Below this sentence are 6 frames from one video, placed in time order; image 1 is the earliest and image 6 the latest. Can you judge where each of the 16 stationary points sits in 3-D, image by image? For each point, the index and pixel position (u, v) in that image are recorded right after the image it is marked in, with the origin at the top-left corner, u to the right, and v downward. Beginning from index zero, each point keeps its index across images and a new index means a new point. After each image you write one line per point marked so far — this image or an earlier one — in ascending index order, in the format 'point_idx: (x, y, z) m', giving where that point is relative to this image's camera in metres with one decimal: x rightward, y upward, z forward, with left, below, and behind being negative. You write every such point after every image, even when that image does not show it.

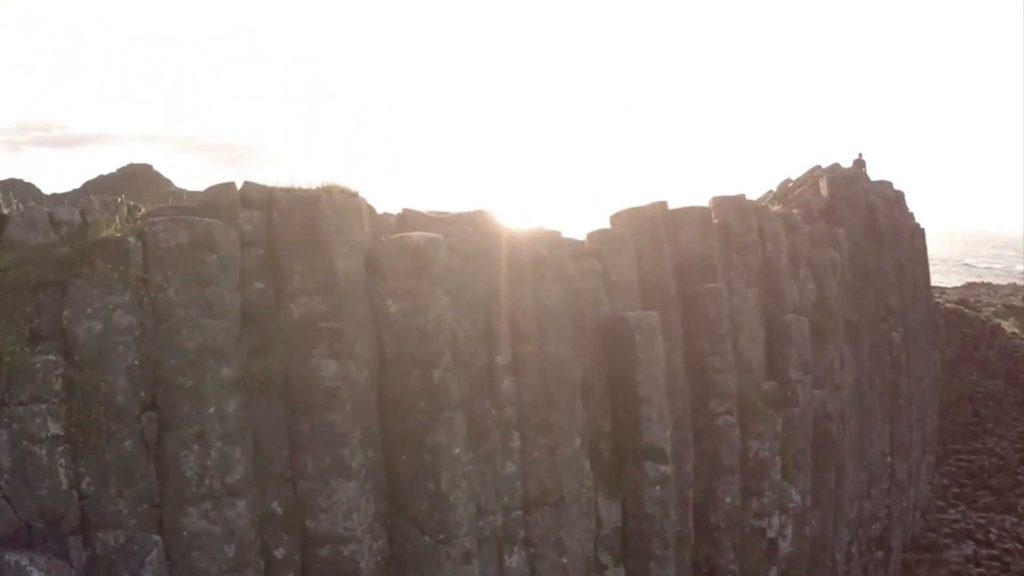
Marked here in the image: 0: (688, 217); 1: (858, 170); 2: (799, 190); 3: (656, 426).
0: (+1.8, +0.7, +8.0) m
1: (+6.9, +2.4, +15.8) m
2: (+5.1, +1.8, +14.2) m
3: (+1.2, -1.2, +6.9) m
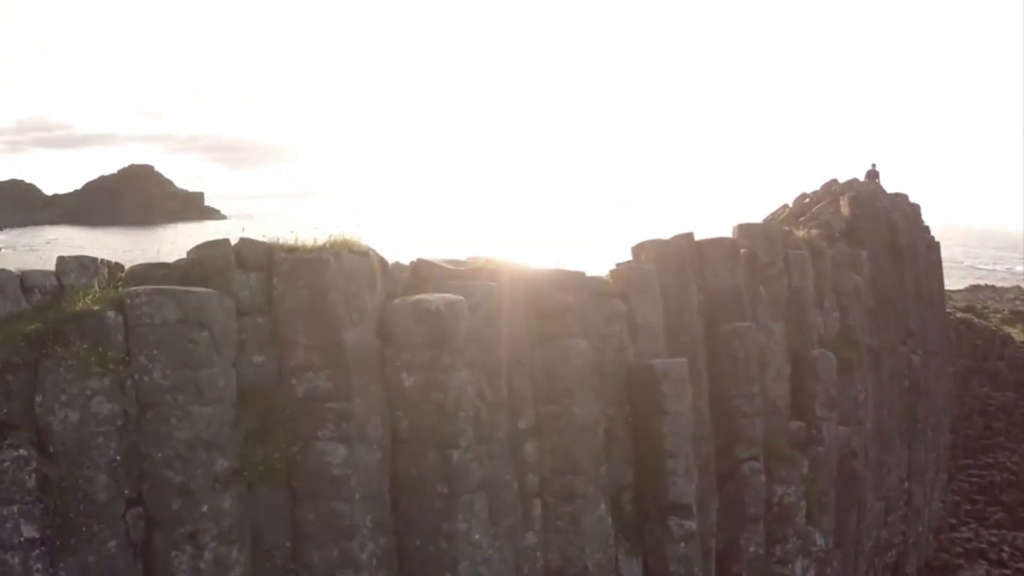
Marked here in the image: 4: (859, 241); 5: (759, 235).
0: (+2.0, +0.4, +7.6) m
1: (+7.0, +2.0, +15.3) m
2: (+5.3, +1.4, +13.7) m
3: (+1.4, -1.6, +6.5) m
4: (+5.5, +0.8, +12.5) m
5: (+2.7, +0.6, +8.6) m
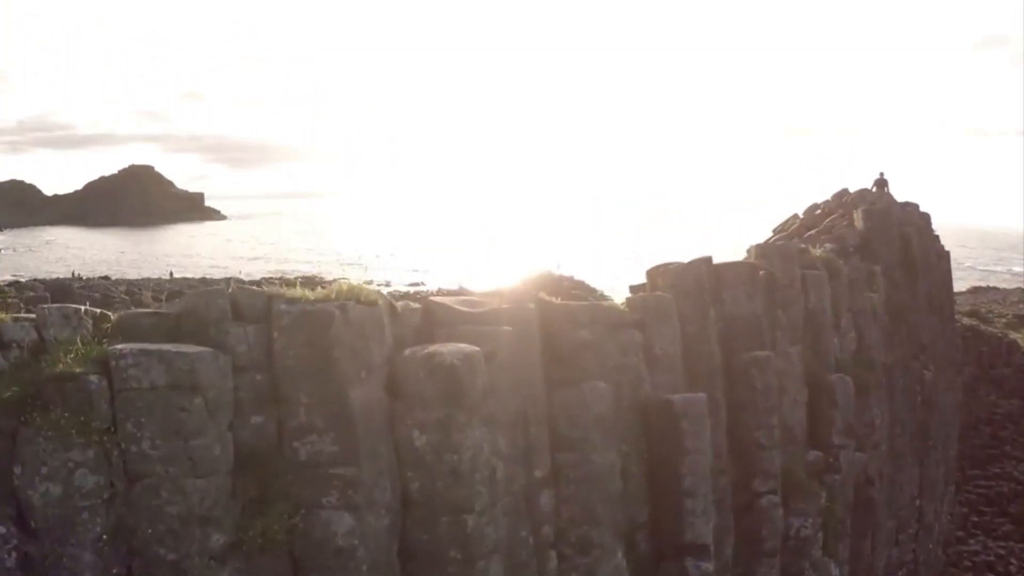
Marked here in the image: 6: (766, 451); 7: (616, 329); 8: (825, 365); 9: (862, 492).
0: (+2.1, +0.1, +7.3) m
1: (+7.1, +1.7, +15.0) m
2: (+5.4, +1.2, +13.4) m
3: (+1.5, -1.8, +6.2) m
4: (+5.6, +0.5, +12.2) m
5: (+2.8, +0.3, +8.3) m
6: (+2.3, -1.5, +7.2) m
7: (+0.8, -0.3, +6.1) m
8: (+3.5, -0.9, +8.9) m
9: (+4.3, -2.5, +9.6) m
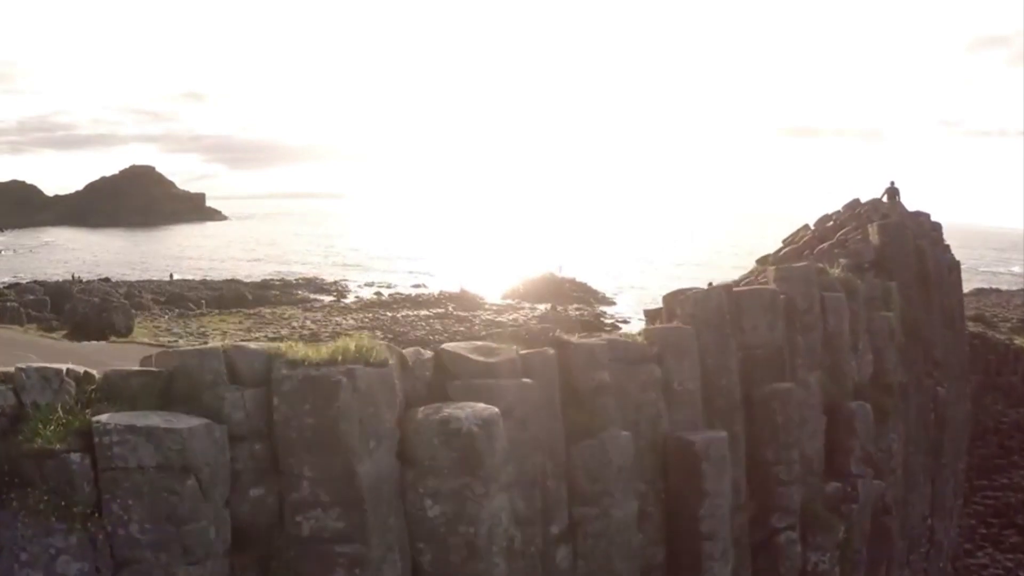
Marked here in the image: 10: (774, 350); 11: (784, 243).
0: (+2.1, -0.1, +7.0) m
1: (+7.2, +1.5, +14.7) m
2: (+5.5, +0.9, +13.1) m
3: (+1.6, -2.1, +5.9) m
4: (+5.7, +0.2, +11.9) m
5: (+2.9, +0.1, +8.0) m
6: (+2.4, -1.7, +6.9) m
7: (+0.9, -0.6, +5.8) m
8: (+3.6, -1.1, +8.6) m
9: (+4.3, -2.7, +9.4) m
10: (+2.3, -0.5, +7.0) m
11: (+5.2, +0.9, +15.1) m
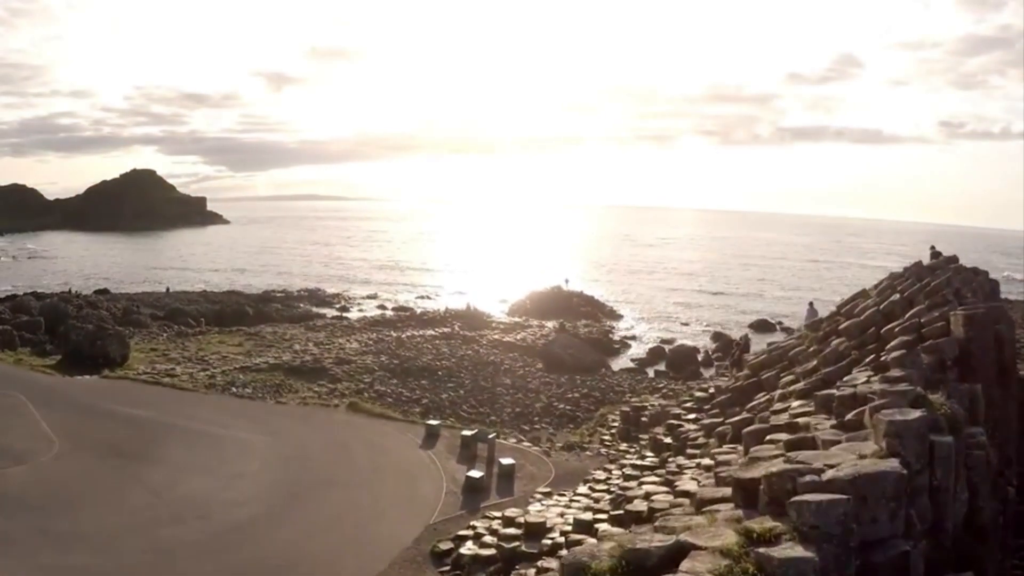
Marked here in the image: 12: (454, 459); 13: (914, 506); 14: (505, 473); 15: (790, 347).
0: (+2.6, -1.4, +5.6) m
1: (+7.7, +0.1, +13.3) m
2: (+5.9, -0.4, +11.7) m
3: (+2.0, -3.4, +4.5) m
4: (+6.1, -1.1, +10.5) m
5: (+3.3, -1.2, +6.6) m
6: (+2.8, -3.0, +5.5) m
7: (+1.3, -1.9, +4.4) m
8: (+4.0, -2.4, +7.2) m
9: (+4.8, -4.1, +8.0) m
10: (+2.7, -1.8, +5.6) m
11: (+5.6, -0.4, +13.7) m
12: (-1.4, -4.2, +19.6) m
13: (+3.4, -1.8, +6.5) m
14: (-0.2, -4.3, +18.3) m
15: (+5.1, -1.1, +14.6) m
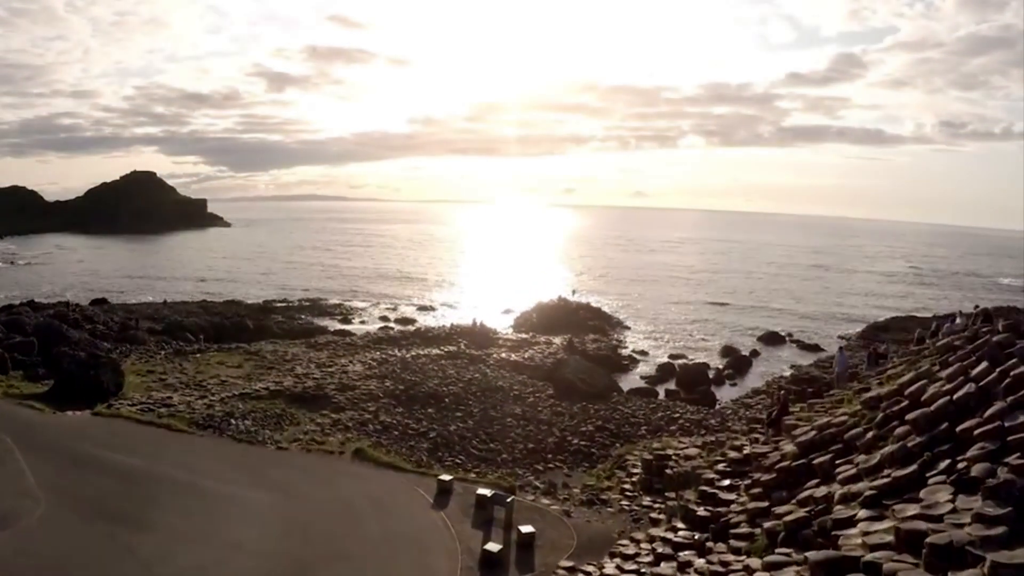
0: (+3.0, -2.7, +4.4) m
1: (+8.1, -1.1, +12.1) m
2: (+6.3, -1.7, +10.5) m
3: (+2.4, -4.6, +3.3) m
4: (+6.5, -2.3, +9.3) m
5: (+3.7, -2.4, +5.4) m
6: (+3.2, -4.3, +4.3) m
7: (+1.7, -3.1, +3.2) m
8: (+4.4, -3.7, +6.0) m
9: (+5.2, -5.3, +6.7) m
10: (+3.2, -3.1, +4.4) m
11: (+6.0, -1.7, +12.5) m
12: (-1.0, -5.5, +18.4) m
13: (+3.8, -3.0, +5.3) m
14: (+0.3, -5.5, +17.1) m
15: (+5.5, -2.3, +13.4) m
